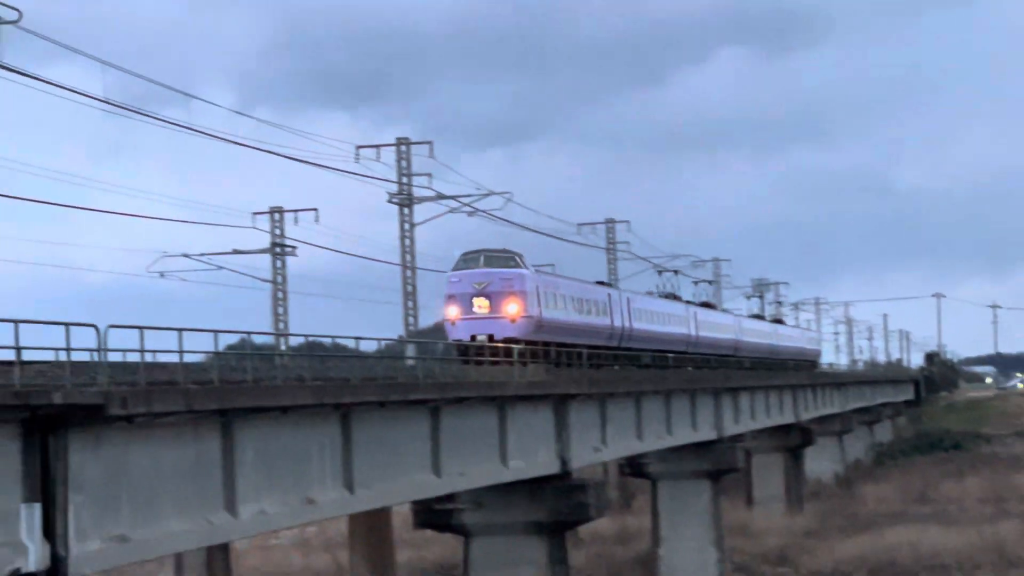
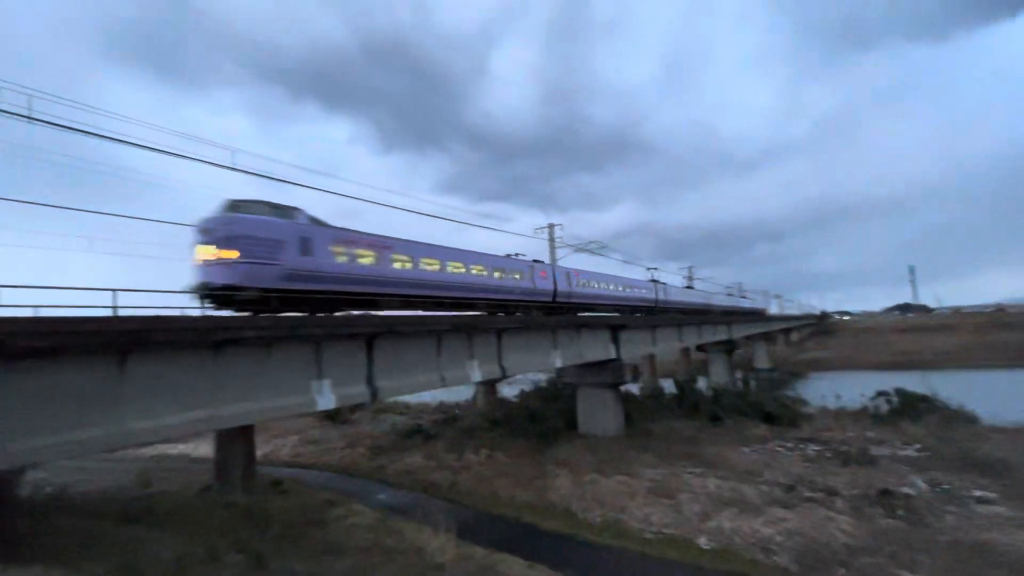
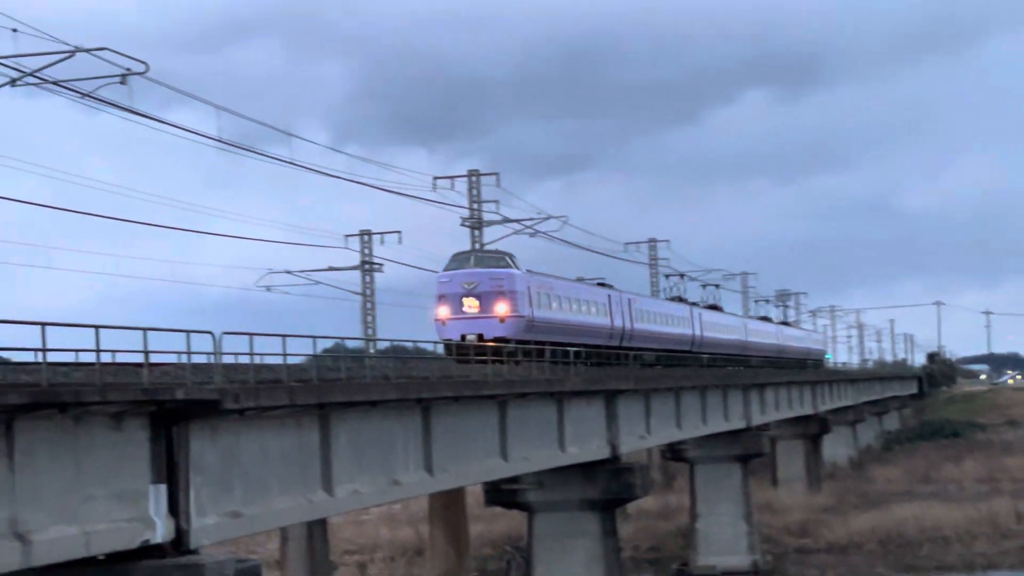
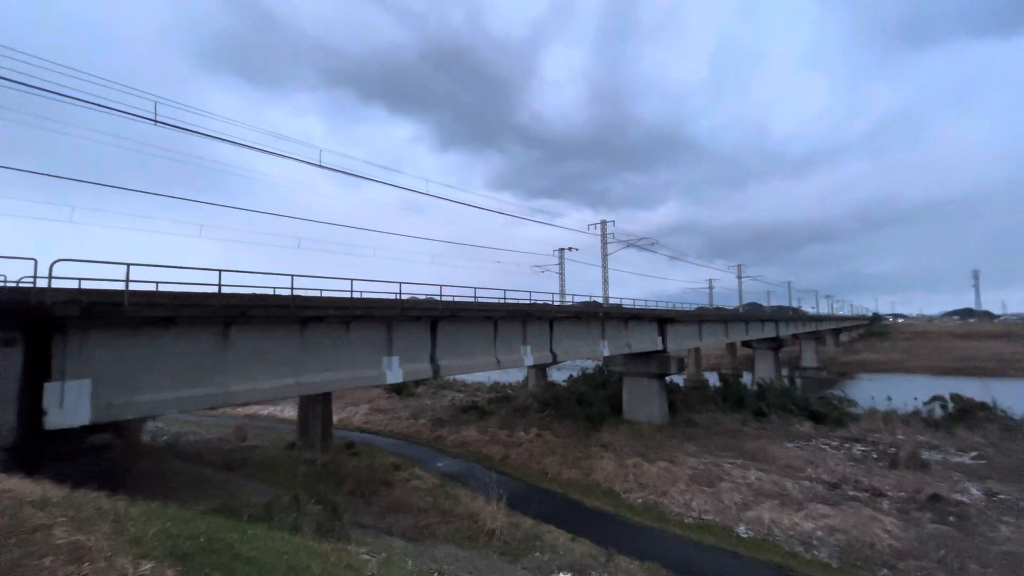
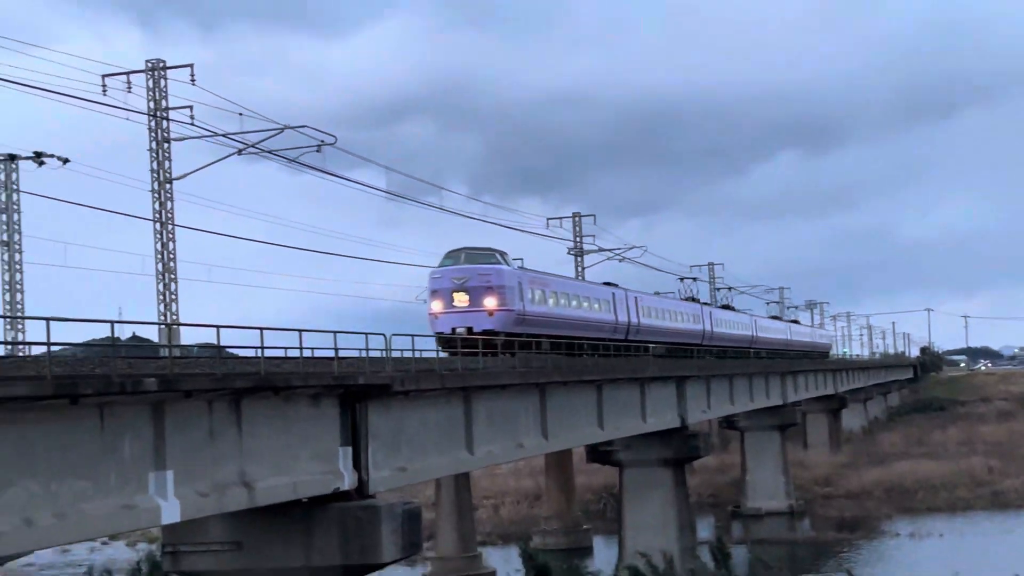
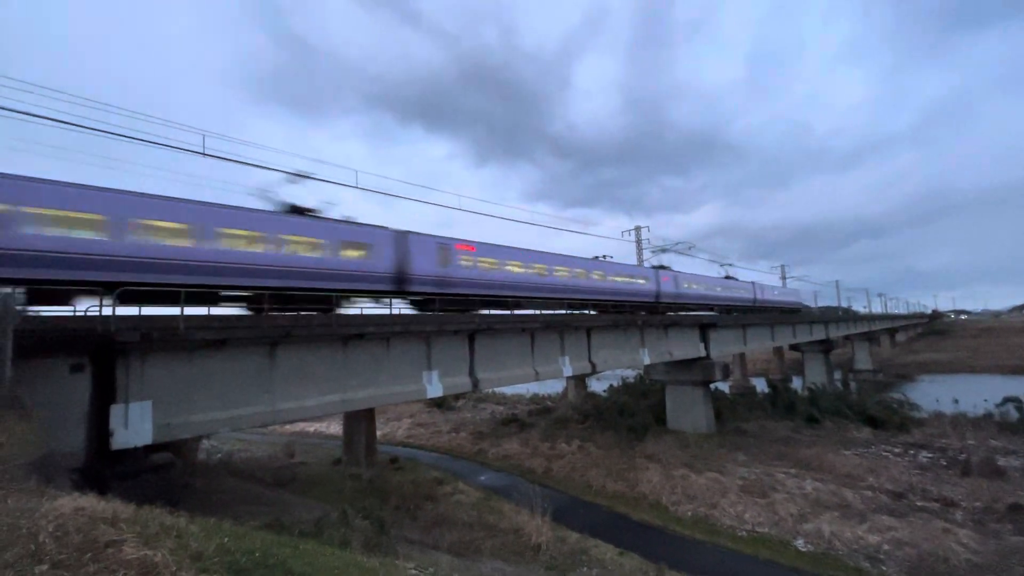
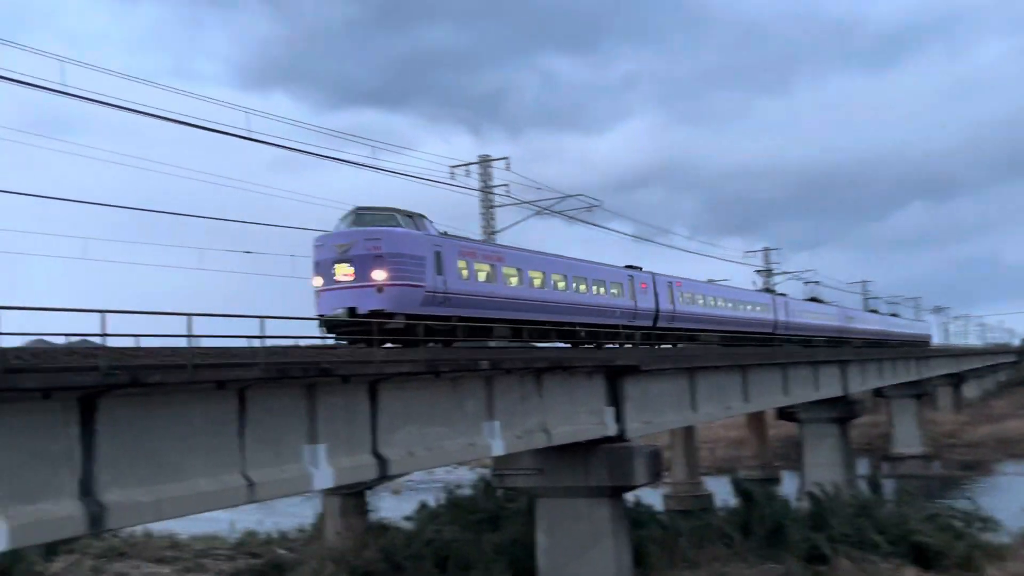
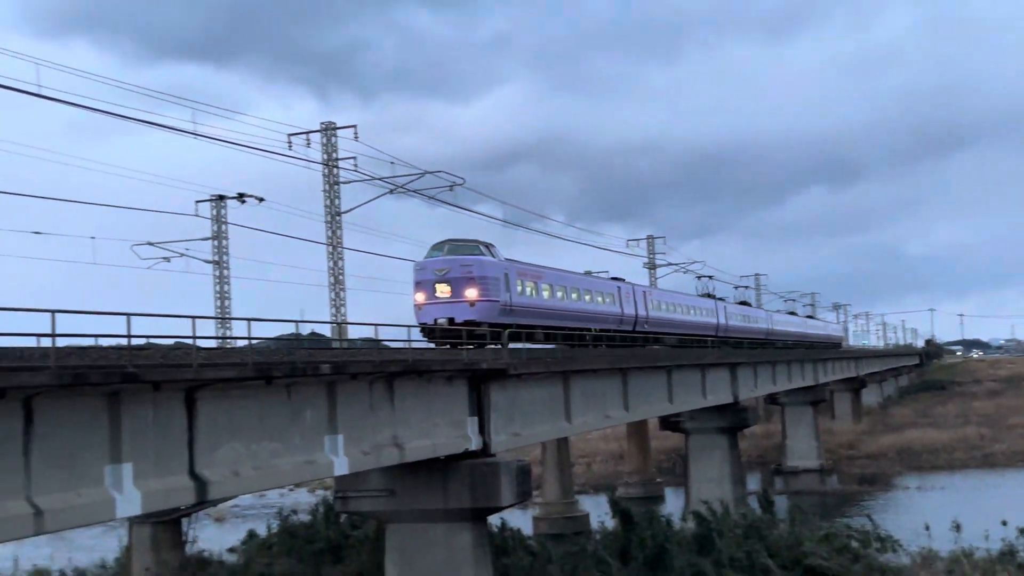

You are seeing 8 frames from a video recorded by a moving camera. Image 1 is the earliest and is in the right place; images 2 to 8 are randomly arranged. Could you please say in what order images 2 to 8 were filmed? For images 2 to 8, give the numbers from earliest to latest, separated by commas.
3, 5, 8, 7, 2, 6, 4
